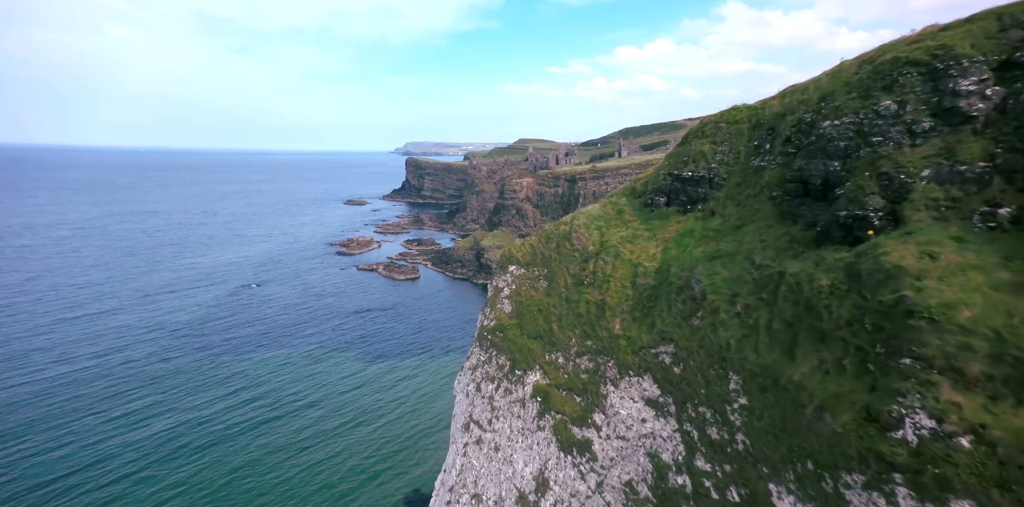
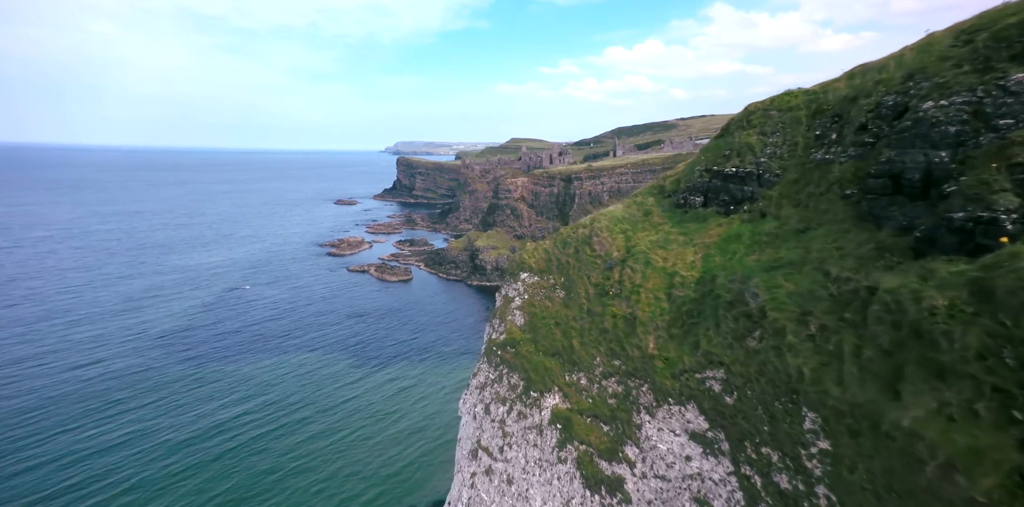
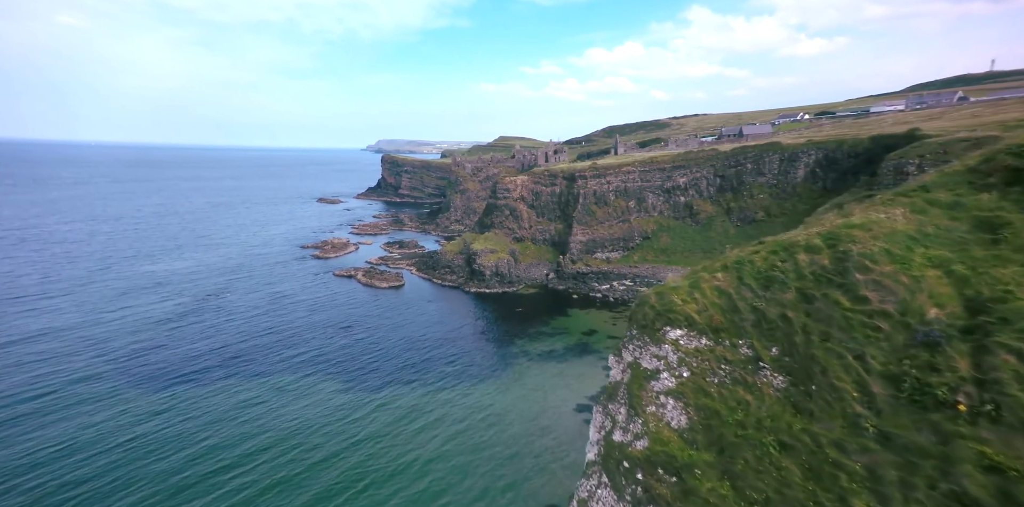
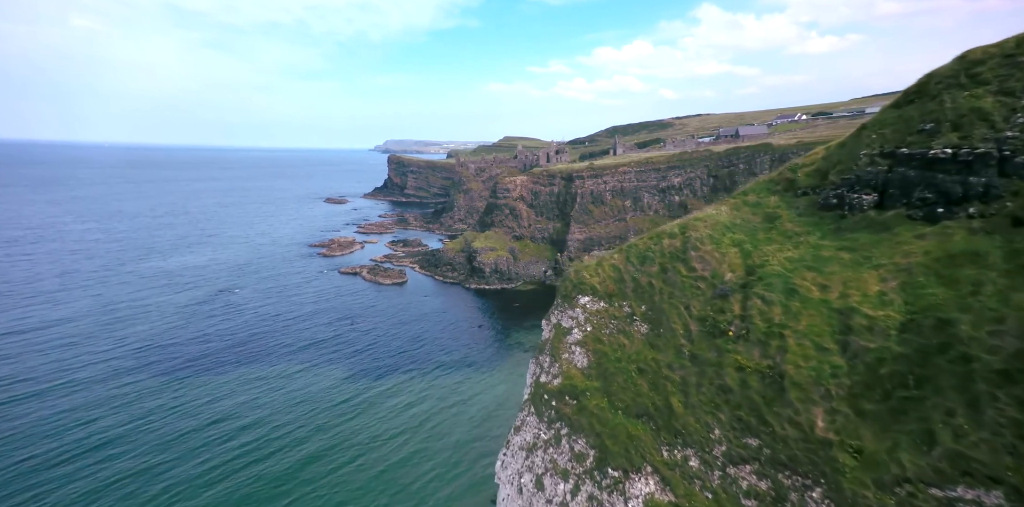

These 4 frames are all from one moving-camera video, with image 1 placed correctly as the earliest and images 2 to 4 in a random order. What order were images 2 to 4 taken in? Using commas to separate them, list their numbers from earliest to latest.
2, 4, 3
